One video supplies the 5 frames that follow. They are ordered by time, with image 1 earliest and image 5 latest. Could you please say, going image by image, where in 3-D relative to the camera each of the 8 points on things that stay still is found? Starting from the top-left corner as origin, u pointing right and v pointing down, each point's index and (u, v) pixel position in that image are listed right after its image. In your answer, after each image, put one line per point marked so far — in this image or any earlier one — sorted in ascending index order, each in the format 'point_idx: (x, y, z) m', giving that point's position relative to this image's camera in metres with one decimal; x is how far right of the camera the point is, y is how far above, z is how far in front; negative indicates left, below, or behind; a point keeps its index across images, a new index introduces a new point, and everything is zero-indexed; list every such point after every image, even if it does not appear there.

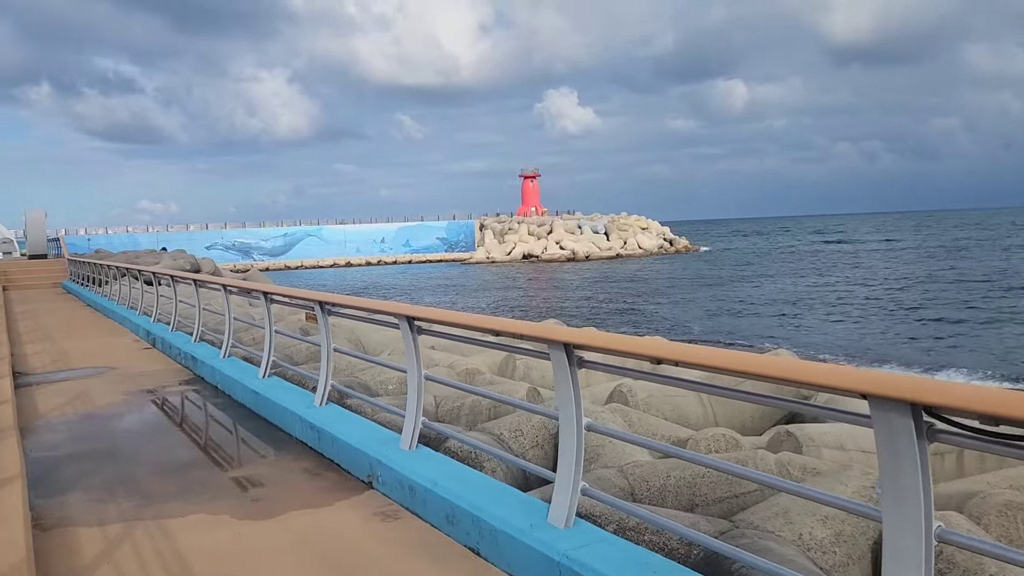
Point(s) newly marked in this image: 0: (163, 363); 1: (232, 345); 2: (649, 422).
0: (-4.3, -0.9, +10.2) m
1: (-3.0, -0.6, +9.0) m
2: (+1.0, -1.0, +6.1) m
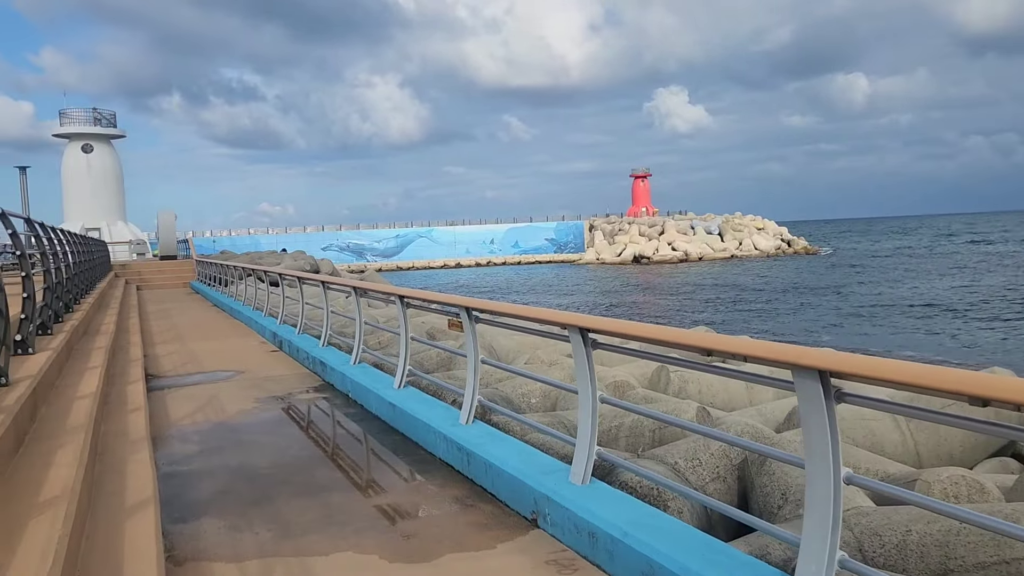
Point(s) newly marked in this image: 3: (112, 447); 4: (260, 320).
0: (-2.6, -0.9, +9.9) m
1: (-1.5, -0.6, +8.5) m
2: (+2.1, -1.0, +5.2) m
3: (-2.6, -1.0, +5.4) m
4: (-4.1, -0.5, +13.5) m
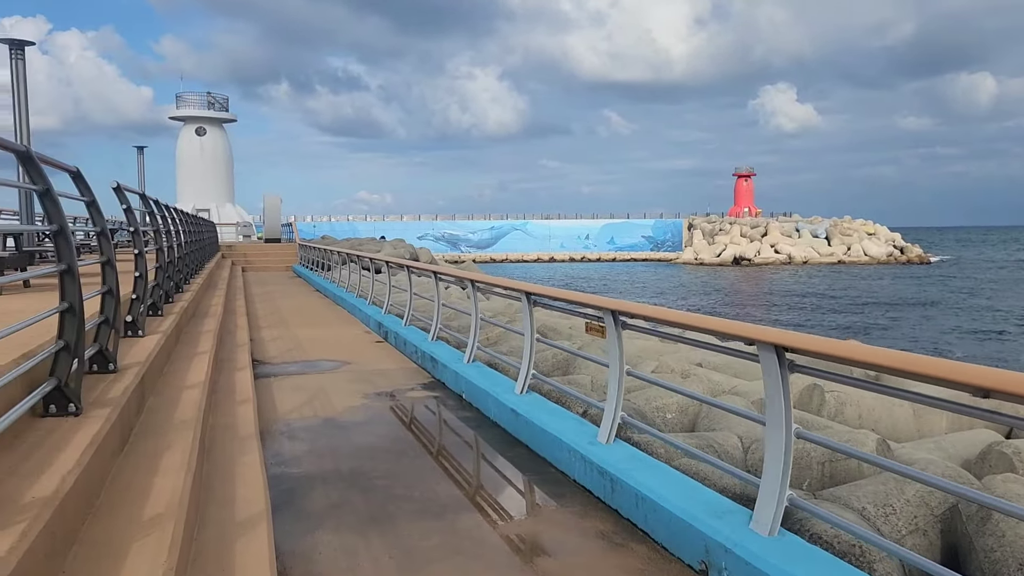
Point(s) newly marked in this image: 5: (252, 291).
0: (-1.3, -0.8, +9.4) m
1: (-0.3, -0.6, +8.0) m
2: (+2.9, -1.1, +4.3) m
3: (-1.7, -0.9, +5.0) m
4: (-2.3, -0.3, +13.1) m
5: (-5.8, -0.1, +18.7) m
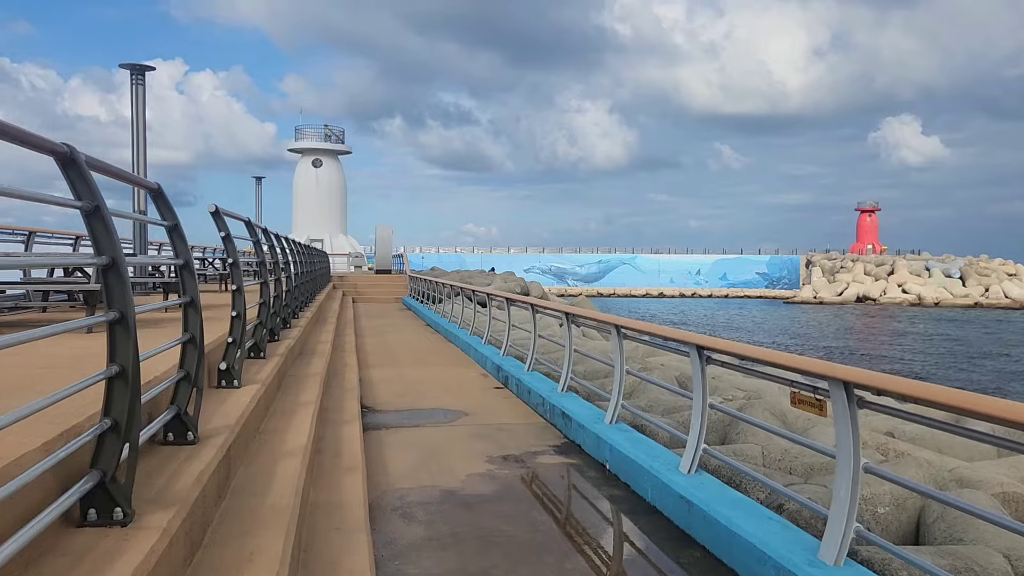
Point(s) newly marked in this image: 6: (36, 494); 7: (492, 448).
0: (+0.1, -1.2, +8.3) m
1: (+0.9, -1.0, +6.7) m
2: (+3.6, -1.4, +2.6) m
3: (-0.9, -1.2, +3.9) m
4: (-0.5, -0.9, +12.1) m
5: (-3.3, -0.8, +18.1) m
6: (-1.4, -0.6, +2.5) m
7: (-0.2, -1.3, +7.0) m
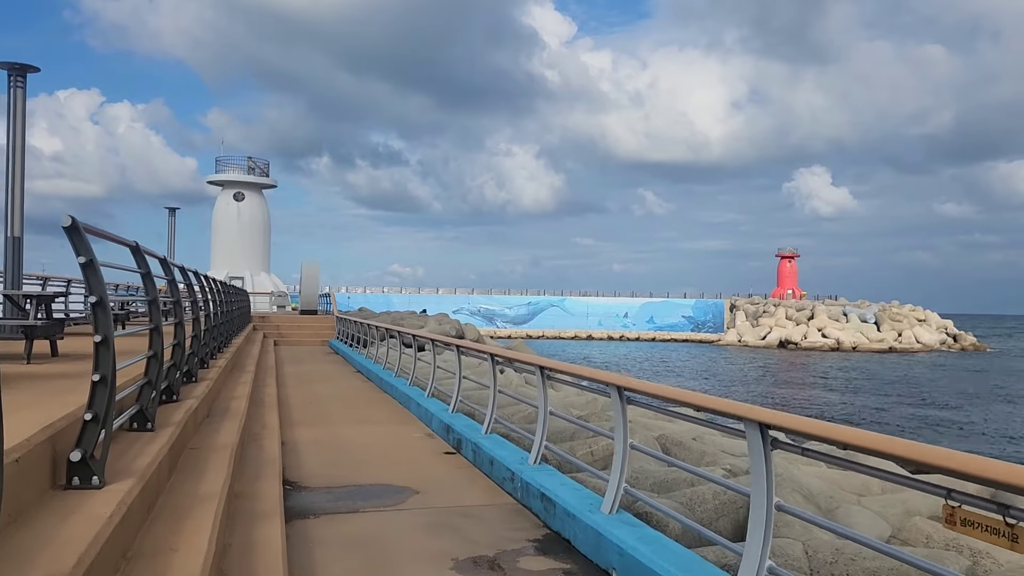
0: (-0.2, -1.6, +6.7) m
1: (+0.7, -1.3, +5.3) m
2: (+3.8, -1.6, +1.4) m
3: (-0.8, -1.3, +2.3) m
4: (-1.1, -1.4, +10.5) m
5: (-4.4, -1.6, +16.2) m
6: (-1.2, -0.7, +0.8) m
7: (-0.4, -1.7, +5.4) m
